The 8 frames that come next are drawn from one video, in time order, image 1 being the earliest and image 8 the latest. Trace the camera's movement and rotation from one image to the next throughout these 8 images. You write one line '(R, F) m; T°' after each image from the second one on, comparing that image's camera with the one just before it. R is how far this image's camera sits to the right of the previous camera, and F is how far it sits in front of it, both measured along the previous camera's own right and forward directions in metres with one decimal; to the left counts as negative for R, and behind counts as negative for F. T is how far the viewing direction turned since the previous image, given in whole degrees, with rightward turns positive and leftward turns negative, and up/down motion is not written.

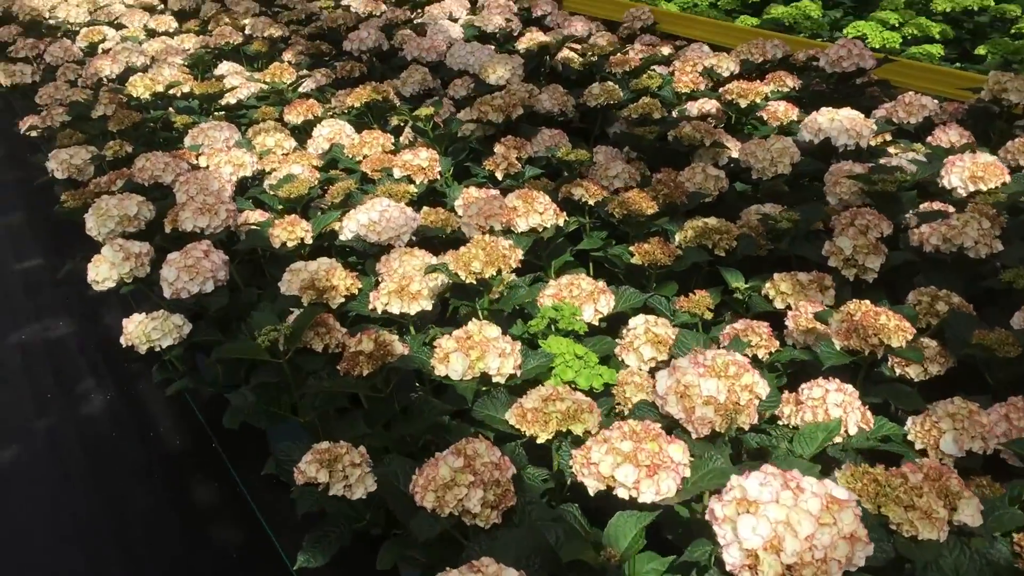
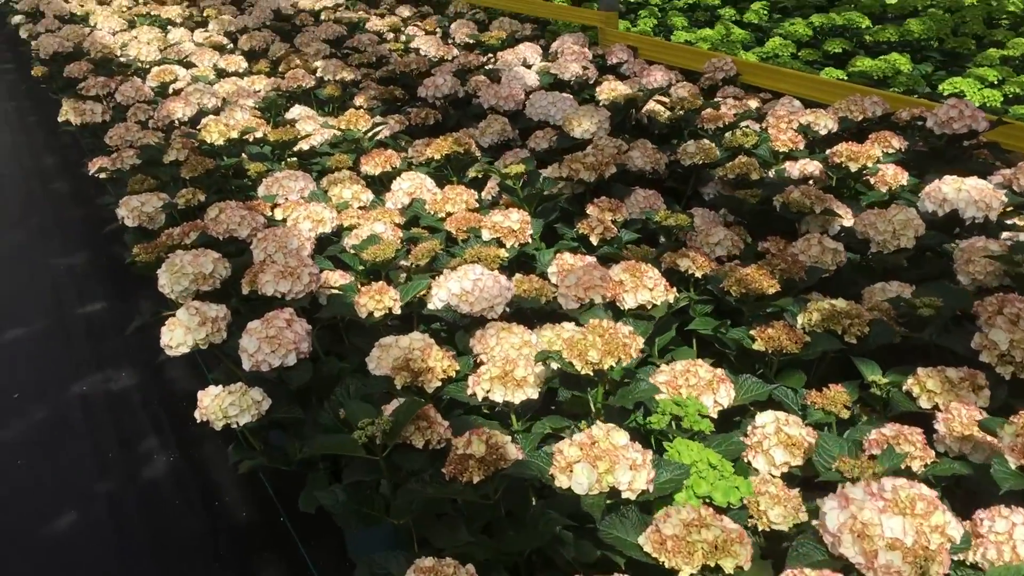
(-0.1, +0.2) m; -3°
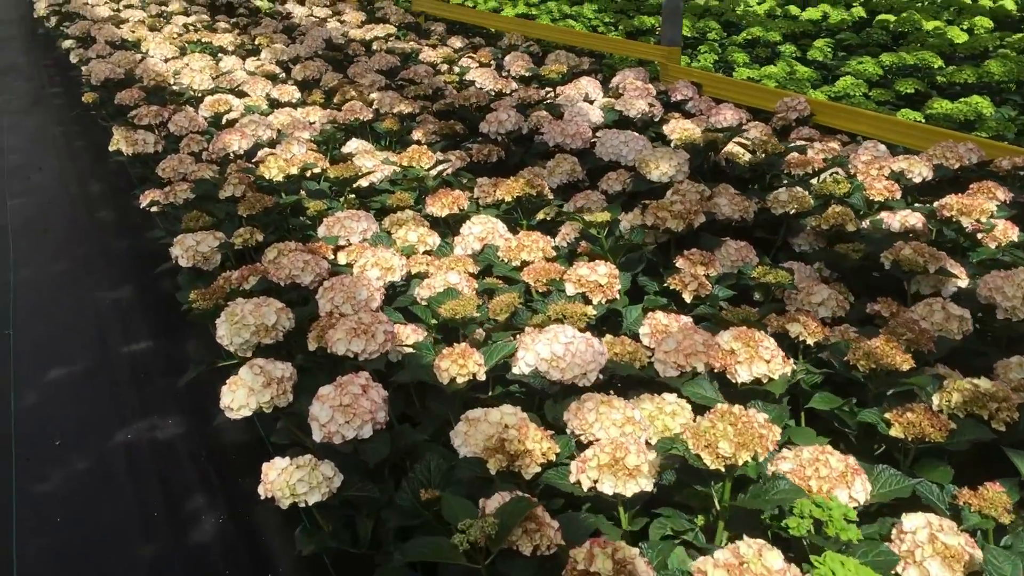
(-0.1, +0.2) m; -2°
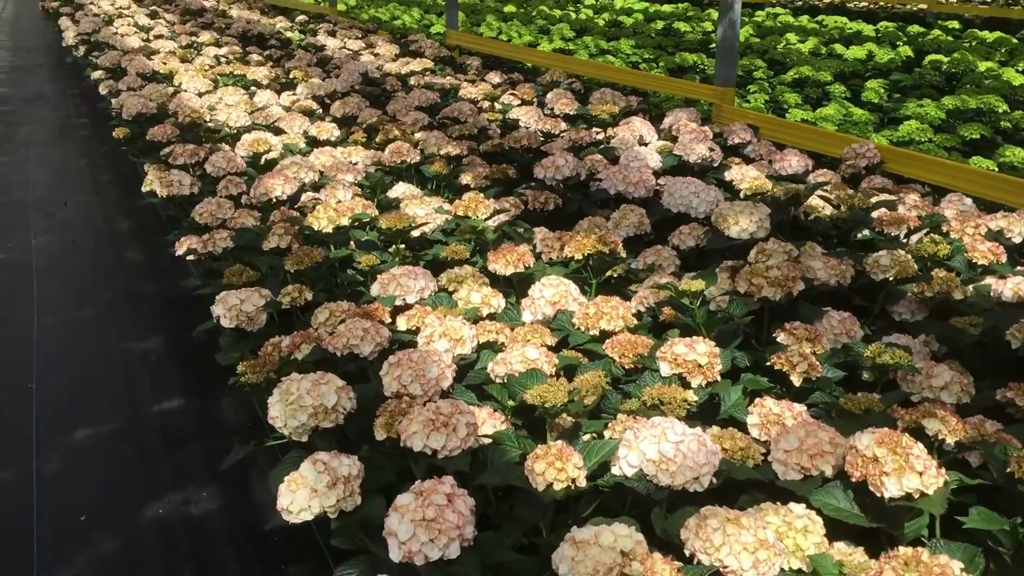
(-0.1, +0.2) m; -1°
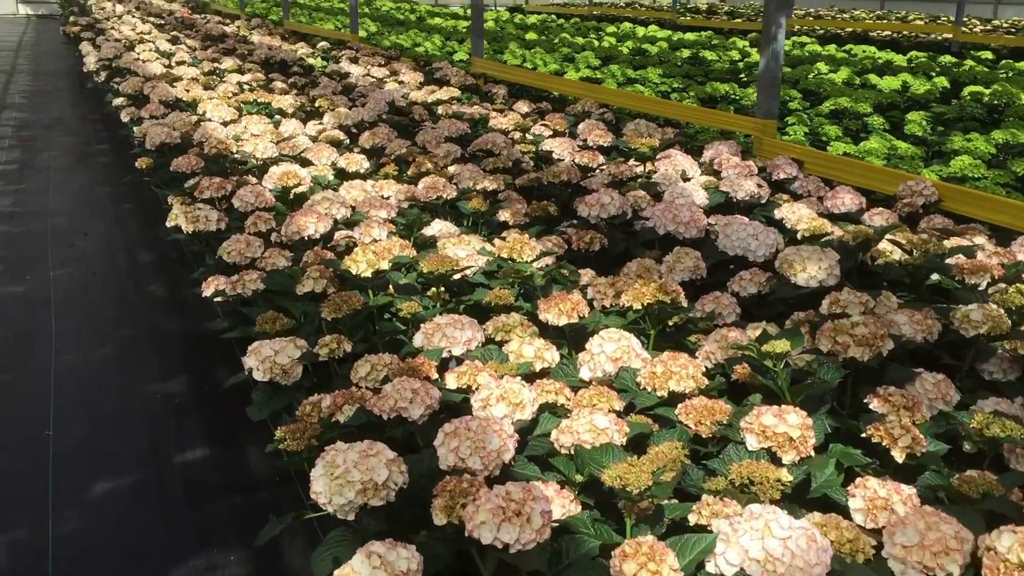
(-0.1, +0.2) m; -1°
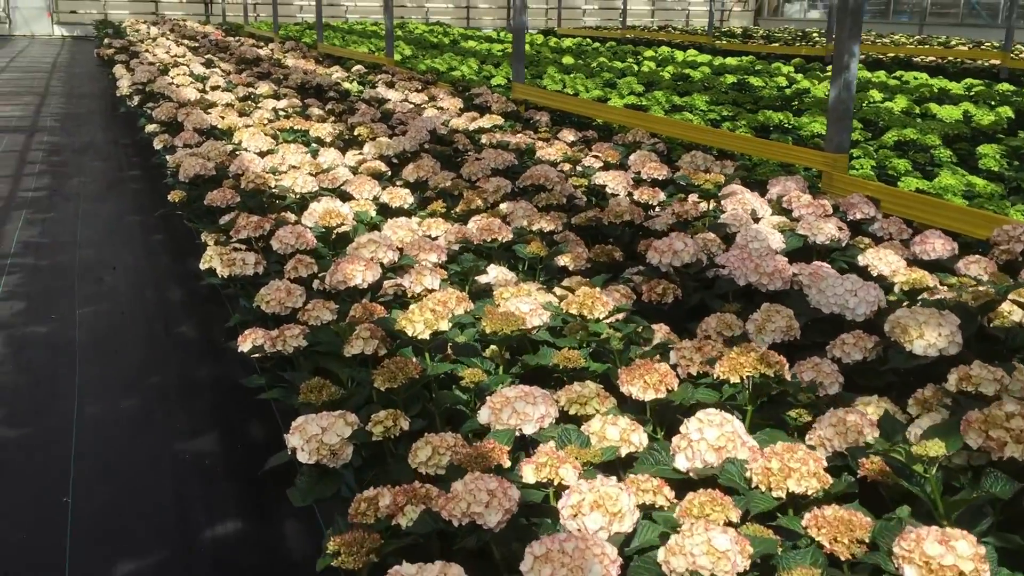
(-0.1, +0.3) m; -2°
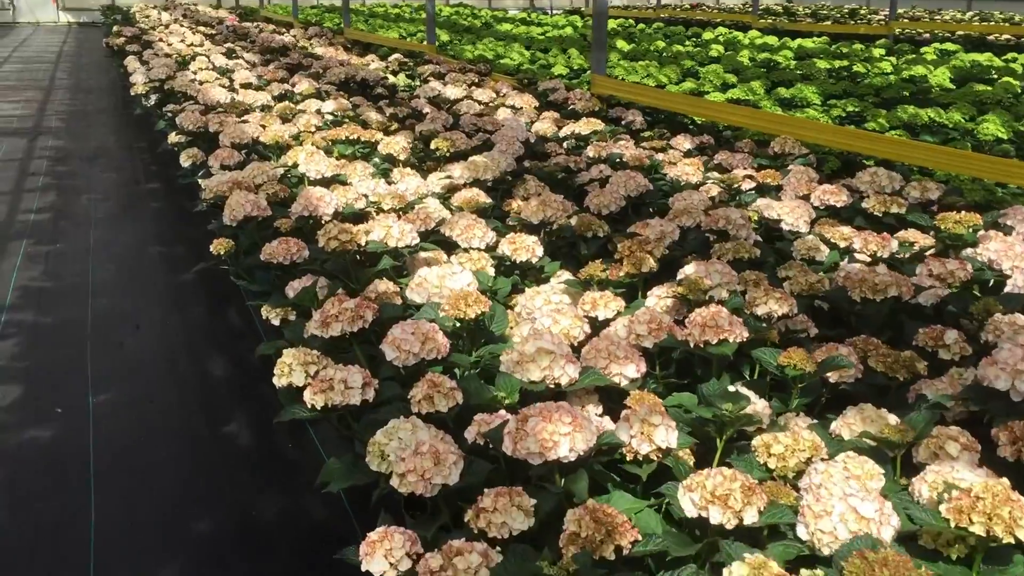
(-0.5, +1.1) m; -1°
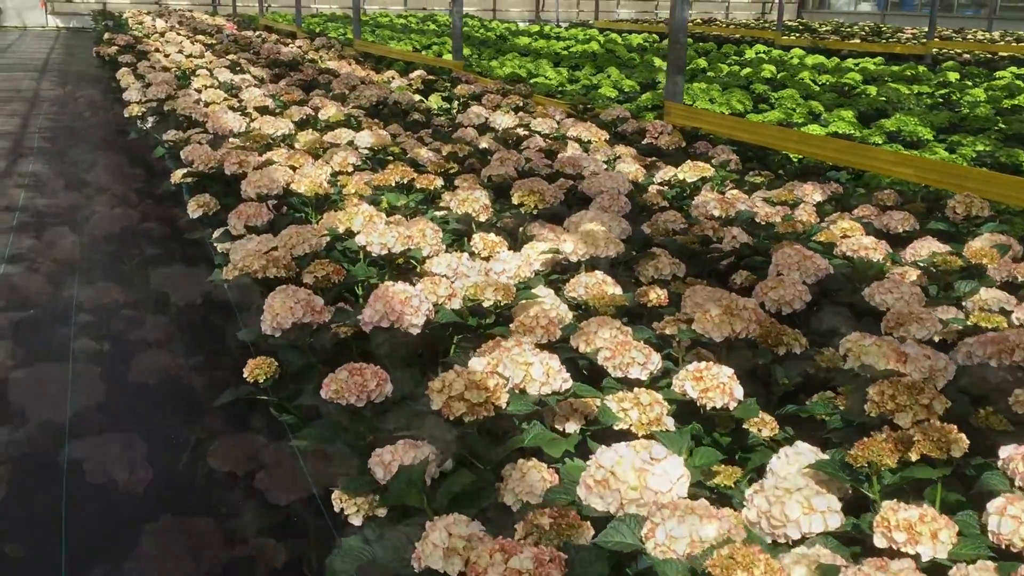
(-0.4, +1.0) m; +1°
